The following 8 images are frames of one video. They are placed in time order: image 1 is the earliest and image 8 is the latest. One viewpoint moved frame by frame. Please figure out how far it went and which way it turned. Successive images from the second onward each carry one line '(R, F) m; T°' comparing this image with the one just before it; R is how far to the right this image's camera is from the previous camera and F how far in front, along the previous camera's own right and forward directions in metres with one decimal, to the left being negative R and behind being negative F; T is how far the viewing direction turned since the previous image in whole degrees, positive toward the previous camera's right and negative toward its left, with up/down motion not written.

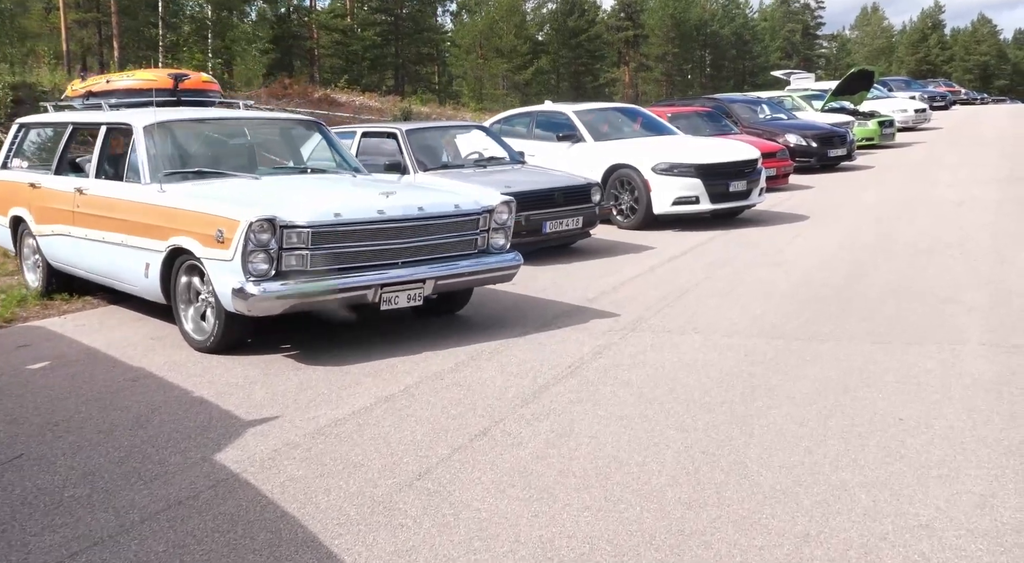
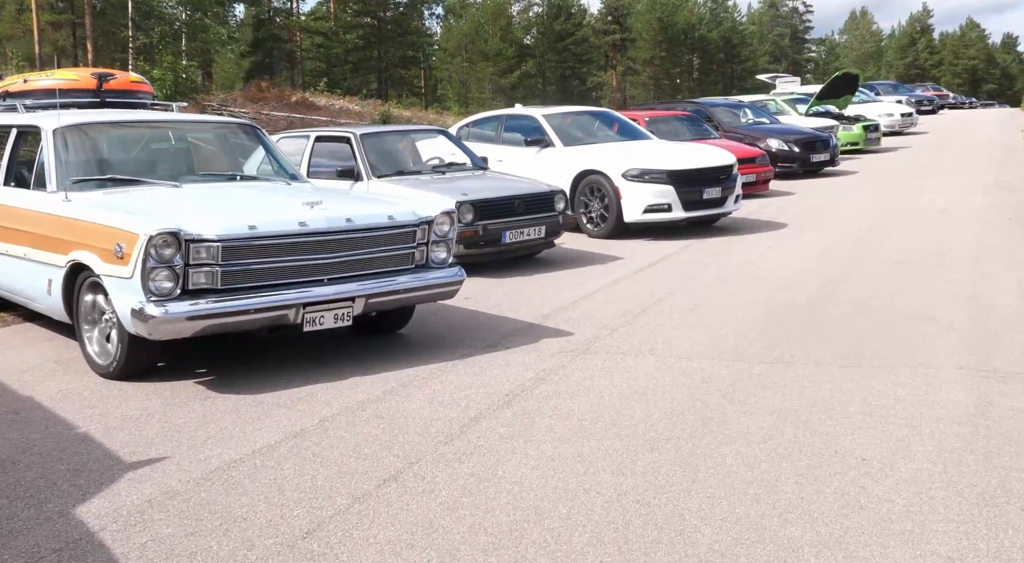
(+0.3, +0.5) m; +1°
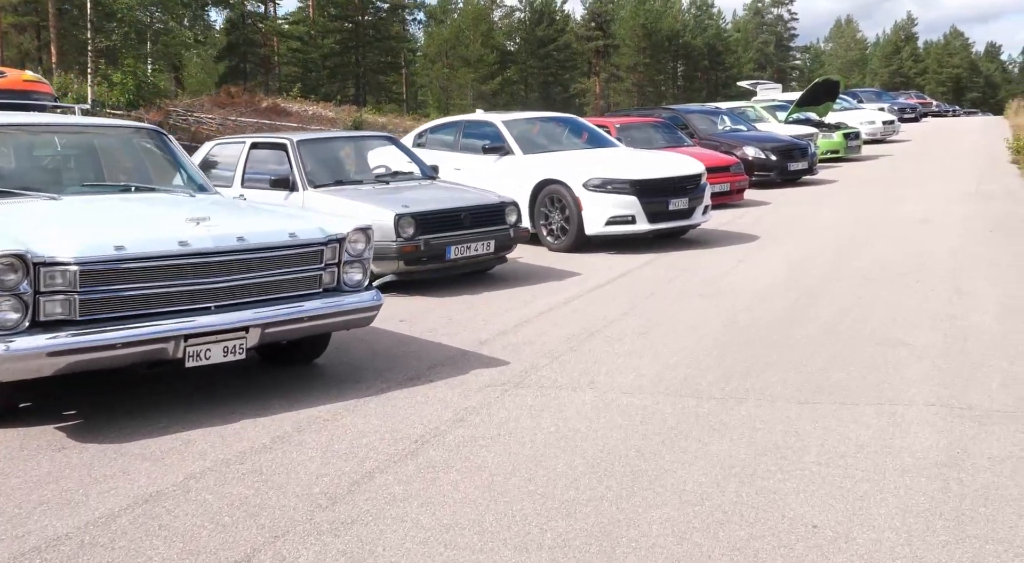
(+0.4, +0.6) m; +1°
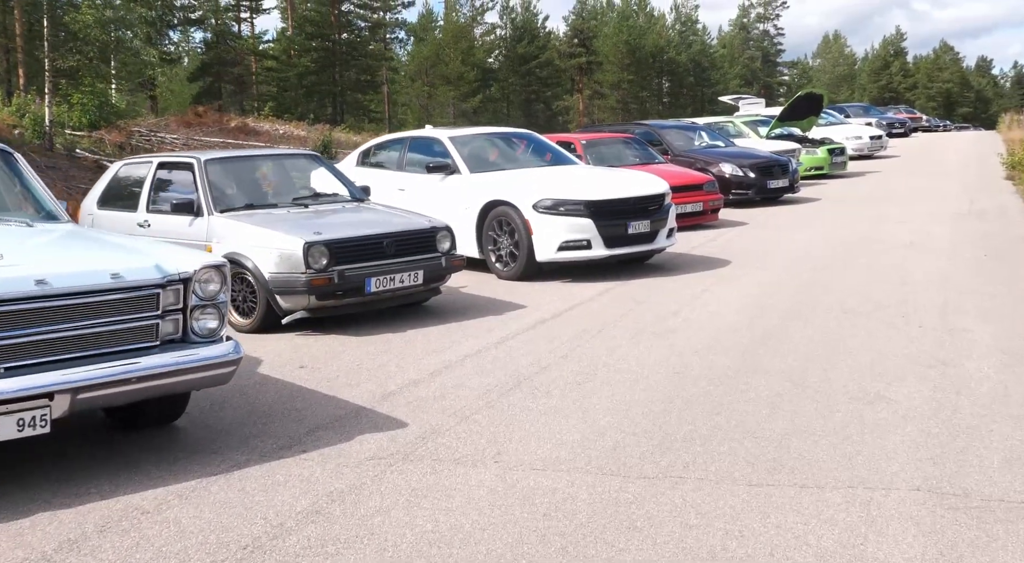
(+0.5, +0.9) m; +1°
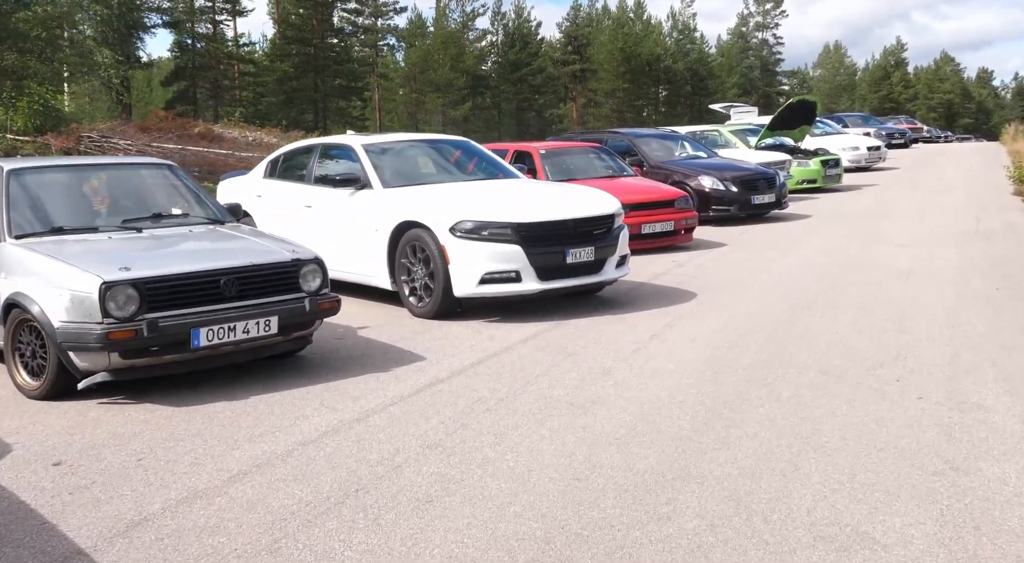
(+0.8, +1.6) m; 0°
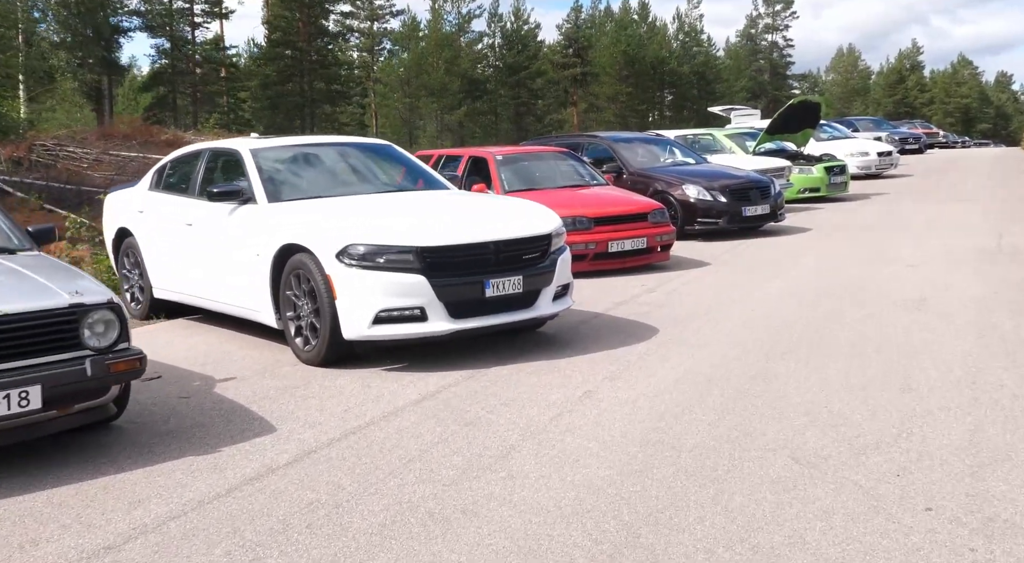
(+0.7, +1.5) m; -1°
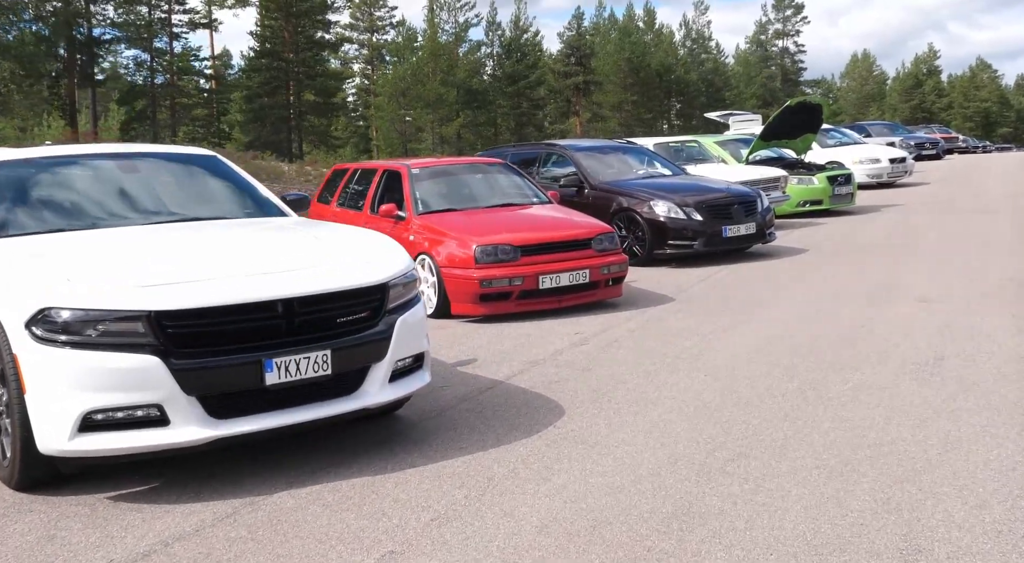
(+1.0, +2.1) m; -1°
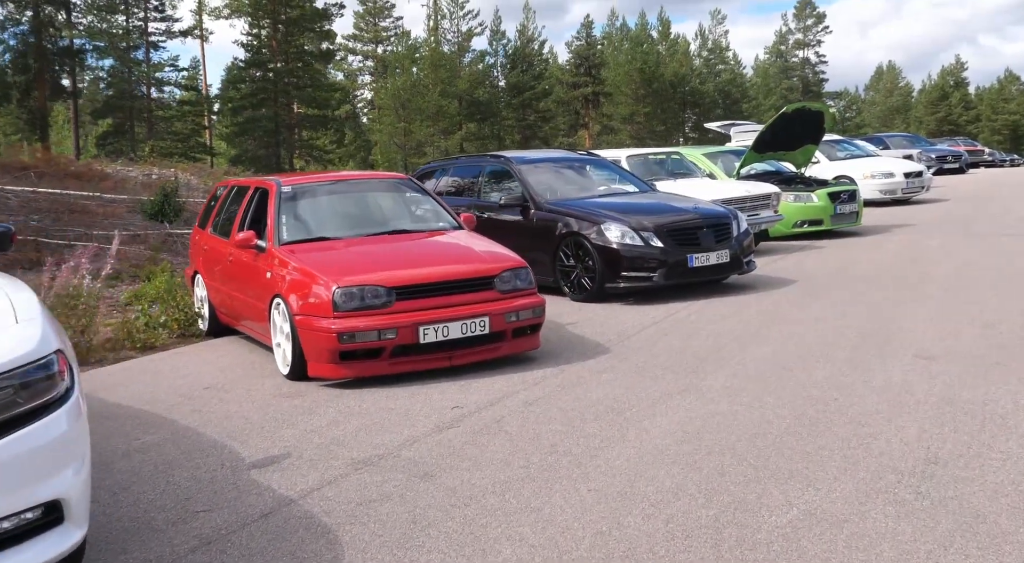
(+1.1, +1.9) m; -1°
